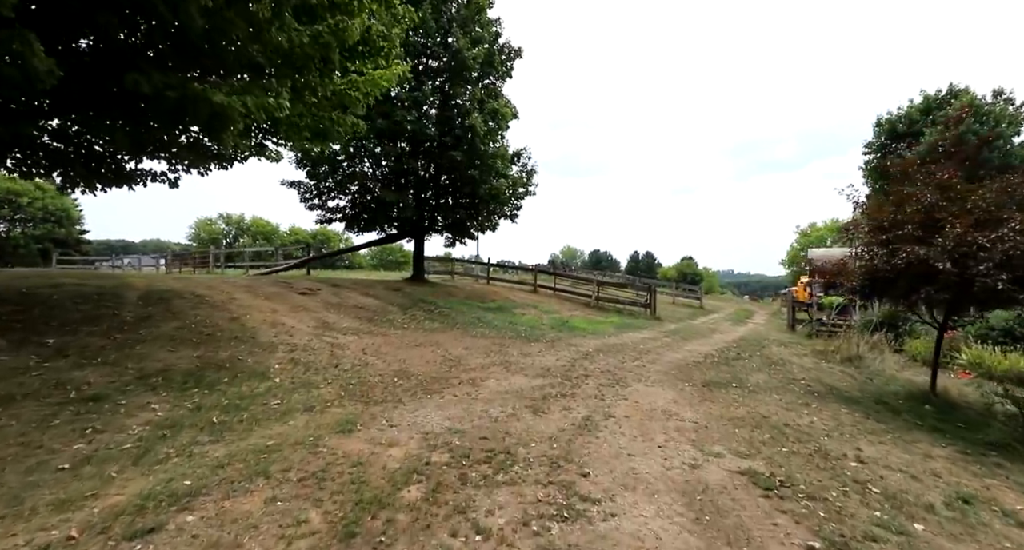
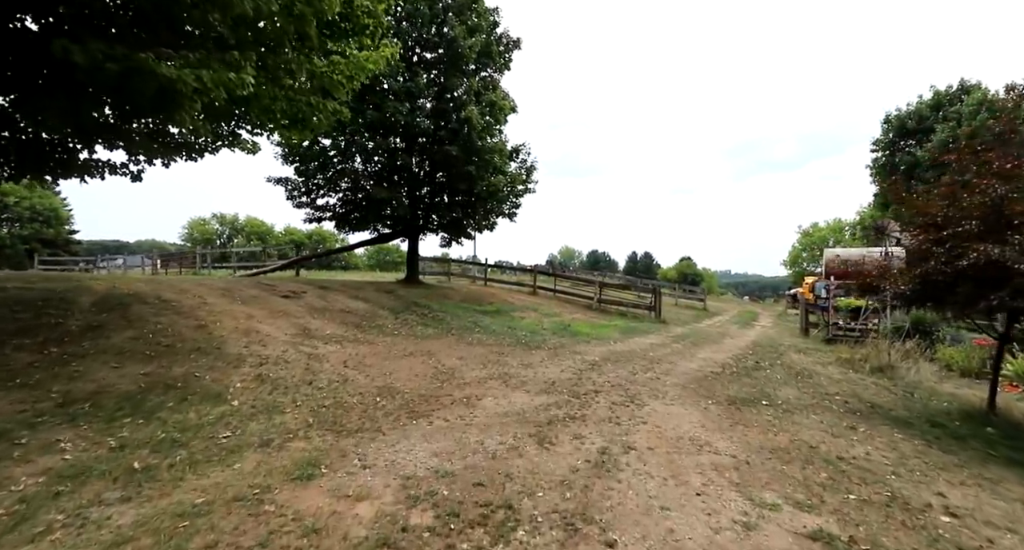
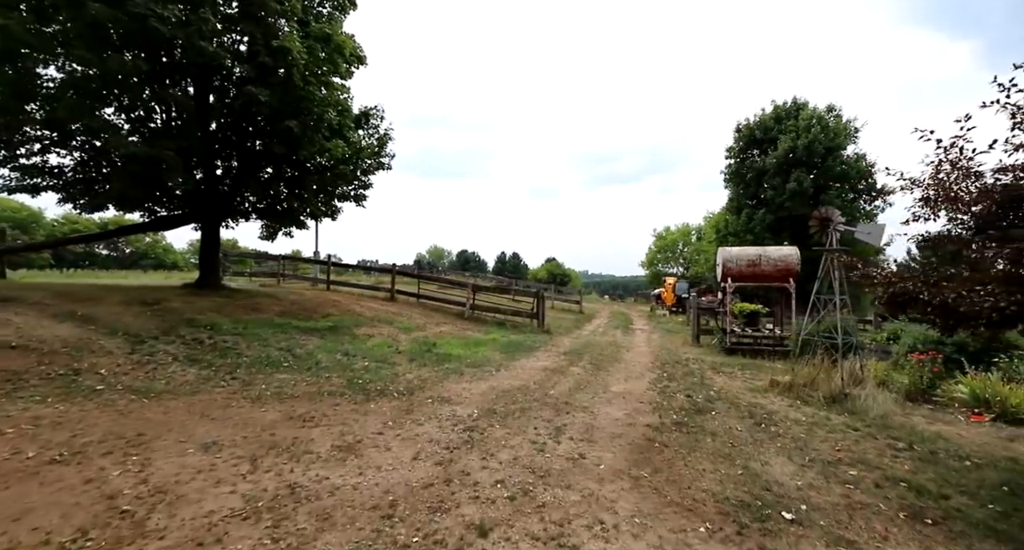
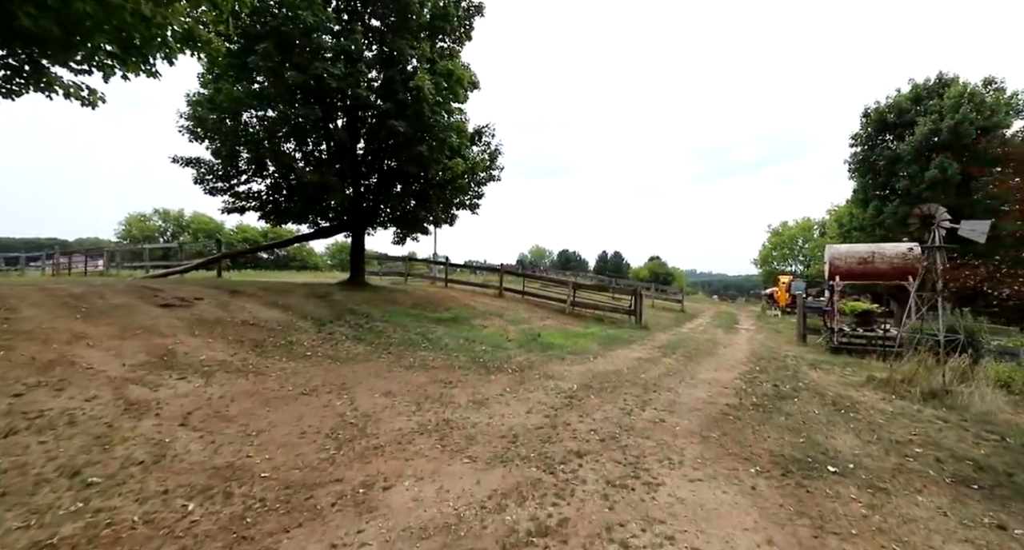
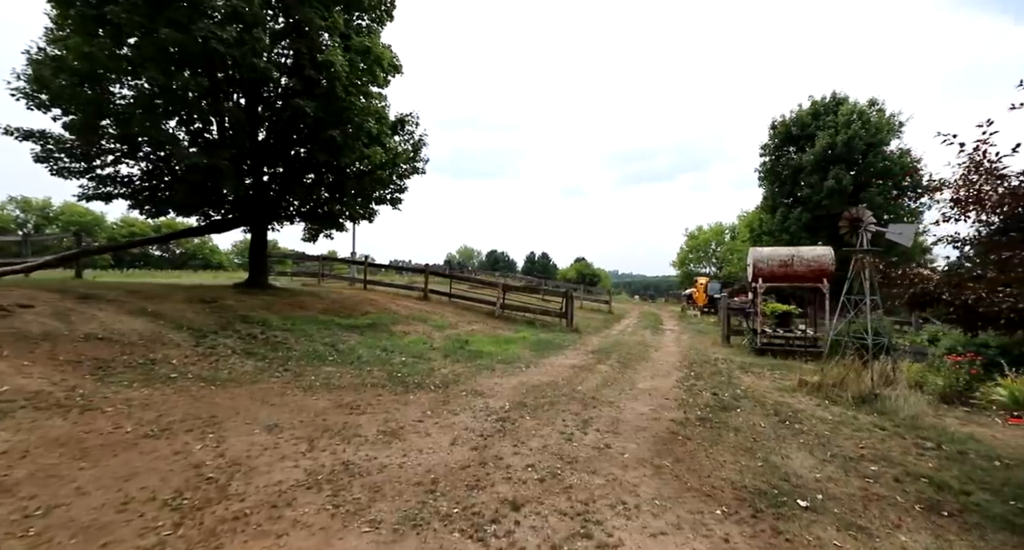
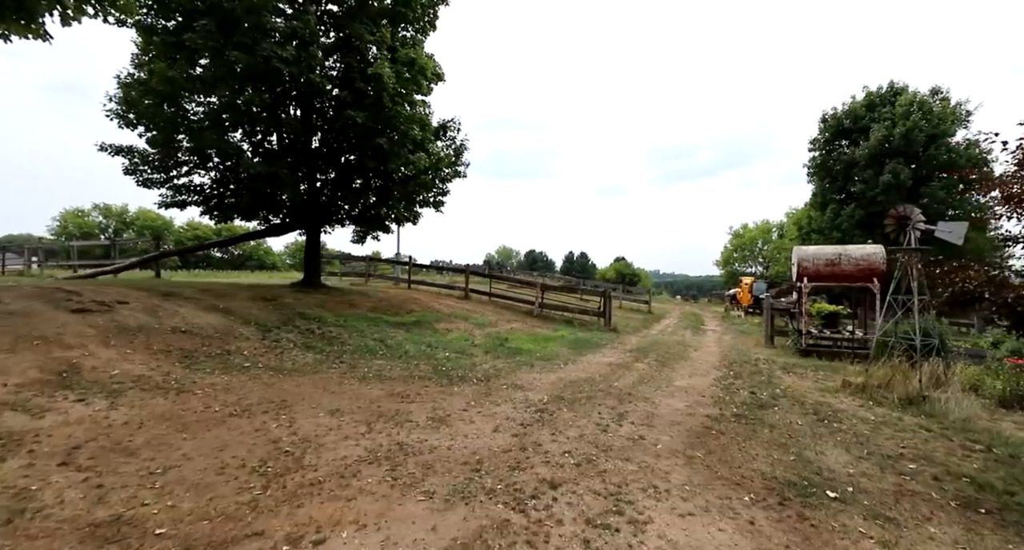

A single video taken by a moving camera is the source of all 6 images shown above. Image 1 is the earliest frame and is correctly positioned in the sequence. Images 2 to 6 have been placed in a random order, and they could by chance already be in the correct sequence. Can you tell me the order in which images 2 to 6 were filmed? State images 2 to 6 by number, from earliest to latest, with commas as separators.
2, 4, 6, 5, 3
